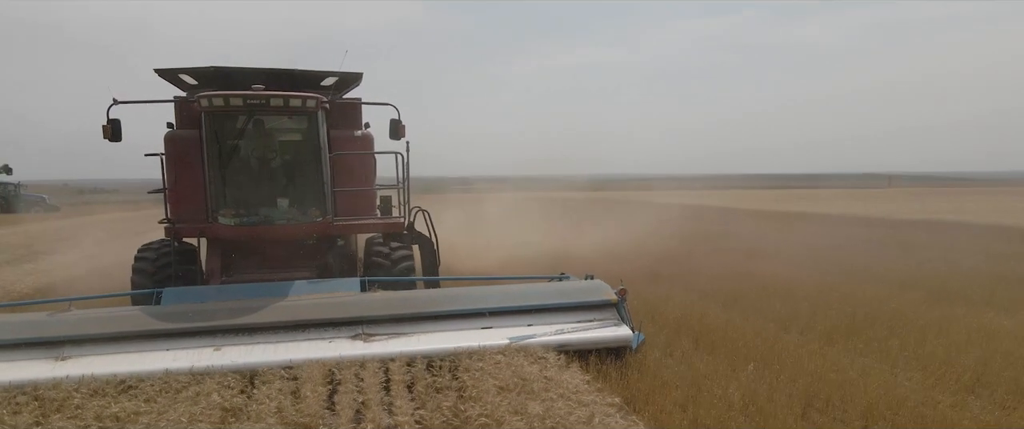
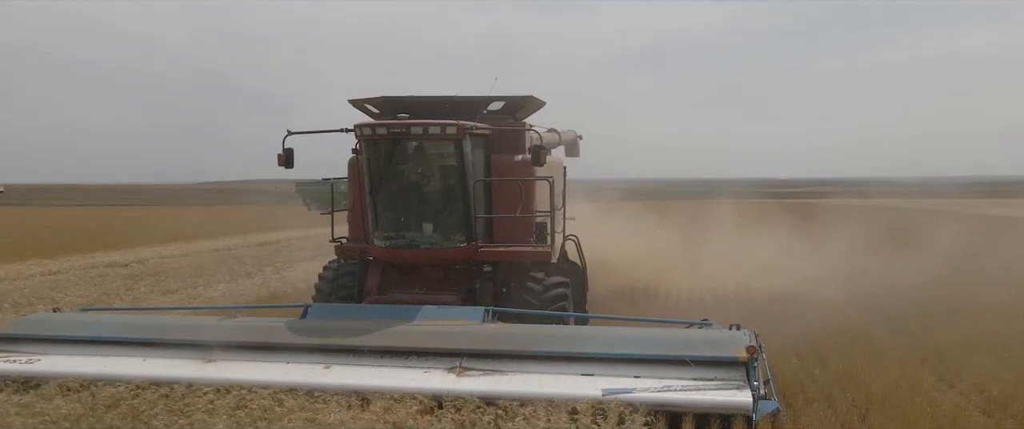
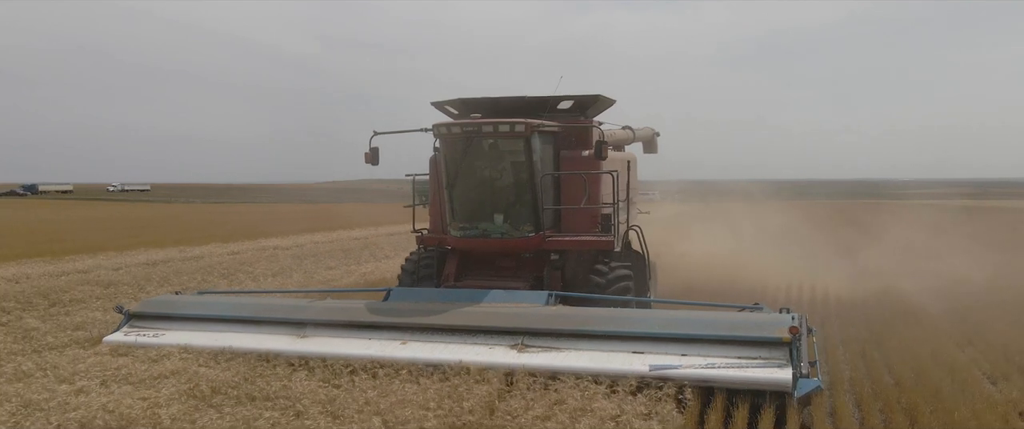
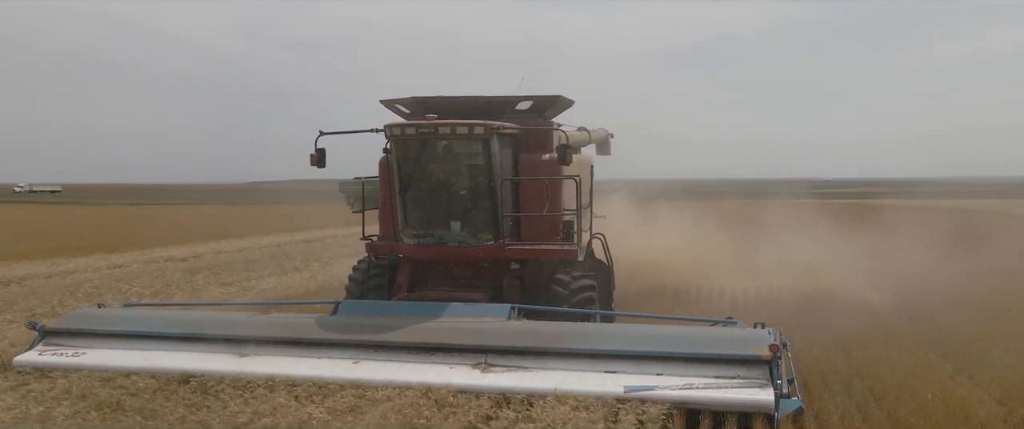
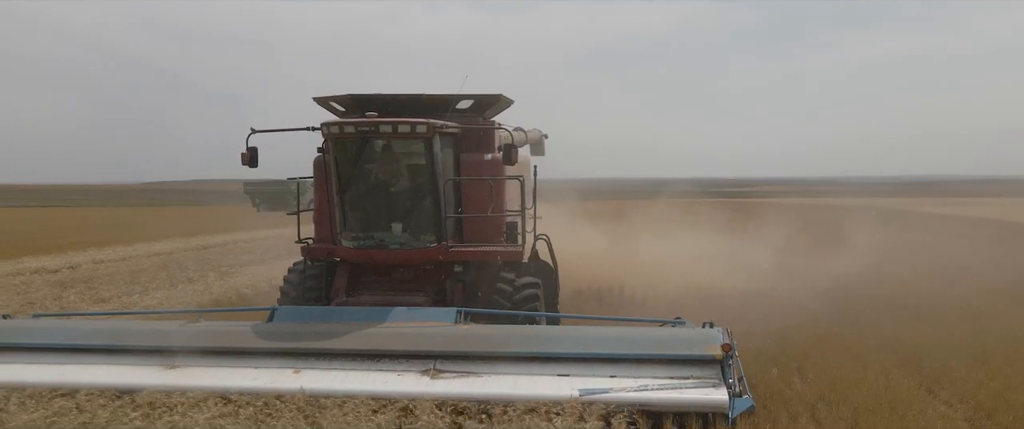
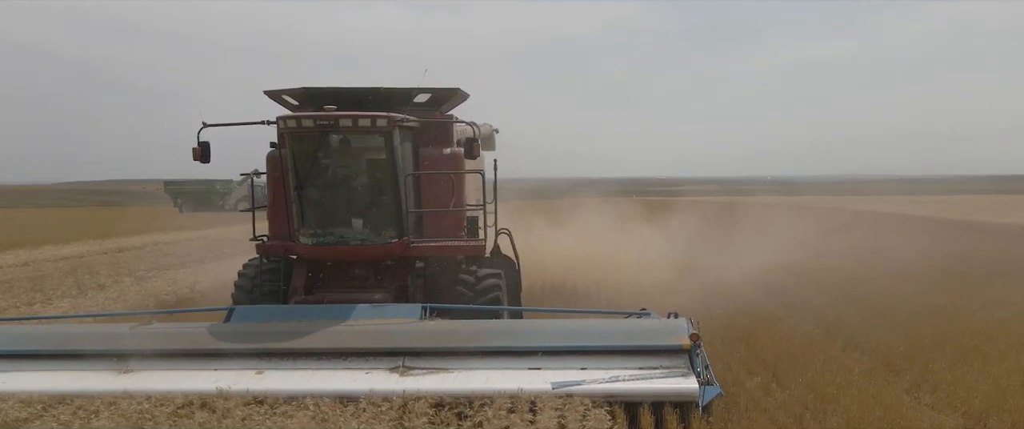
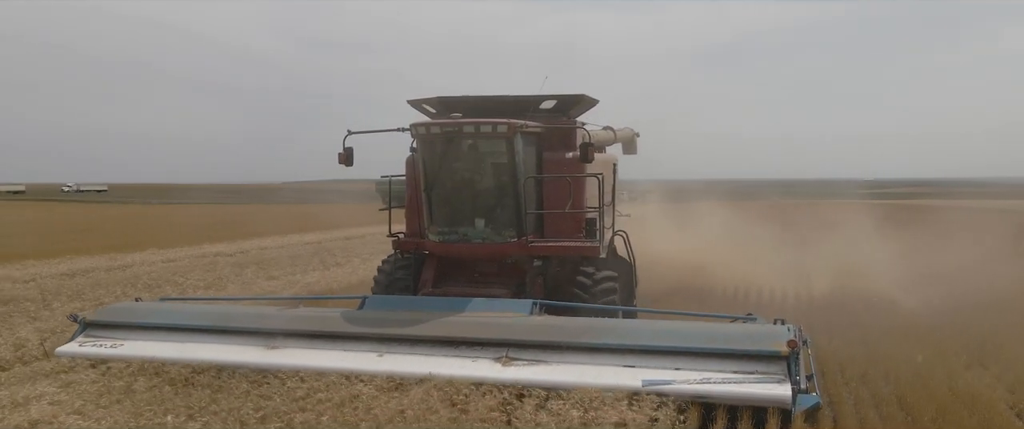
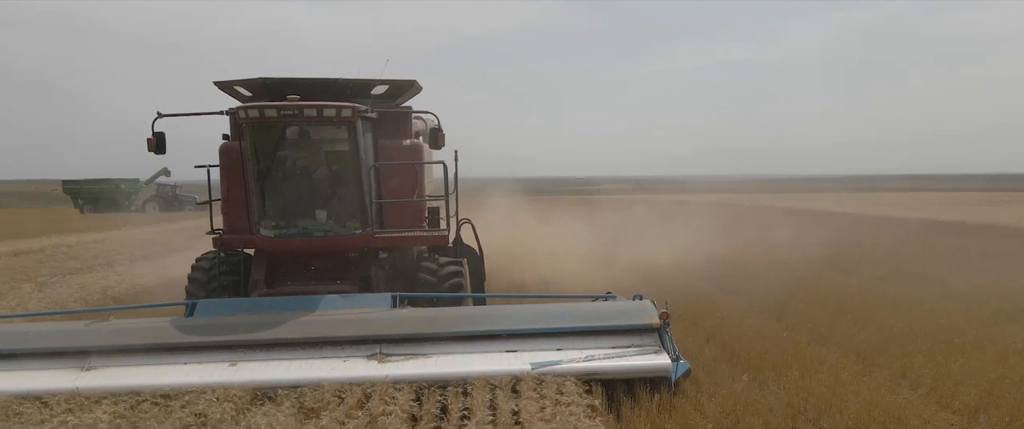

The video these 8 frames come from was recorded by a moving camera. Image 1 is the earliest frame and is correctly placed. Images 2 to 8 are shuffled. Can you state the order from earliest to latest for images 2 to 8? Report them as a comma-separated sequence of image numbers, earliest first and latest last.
8, 6, 5, 2, 4, 7, 3
